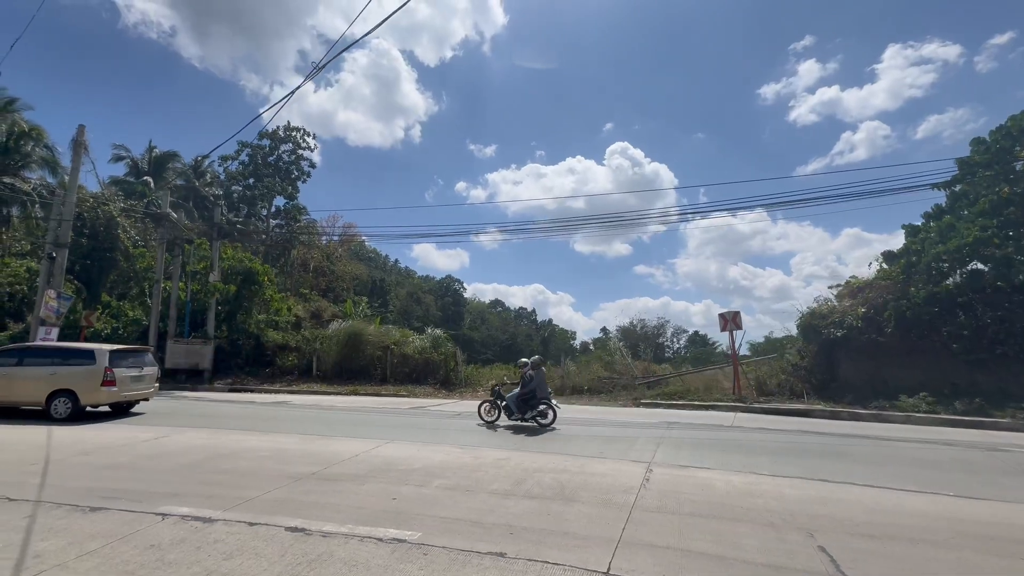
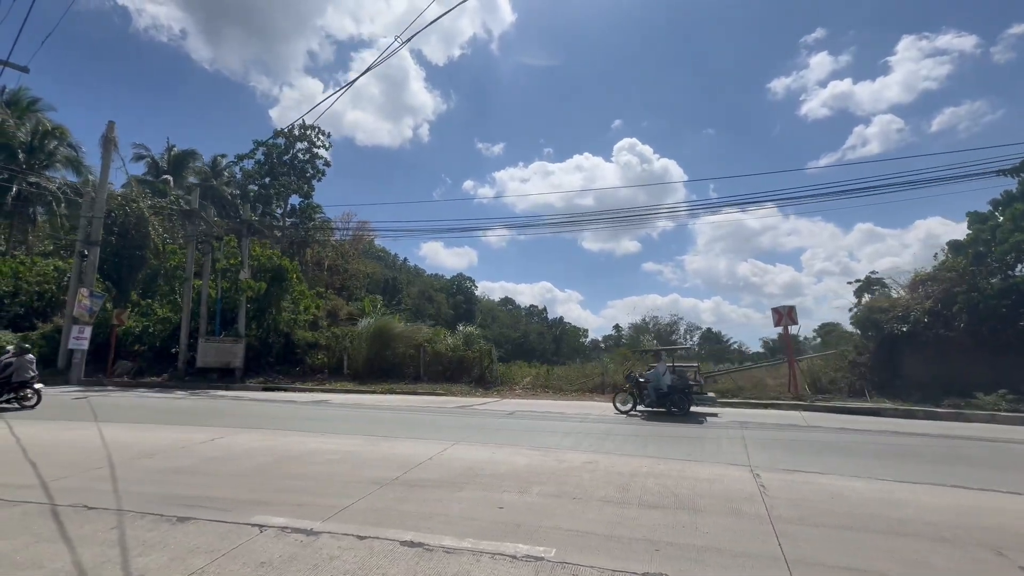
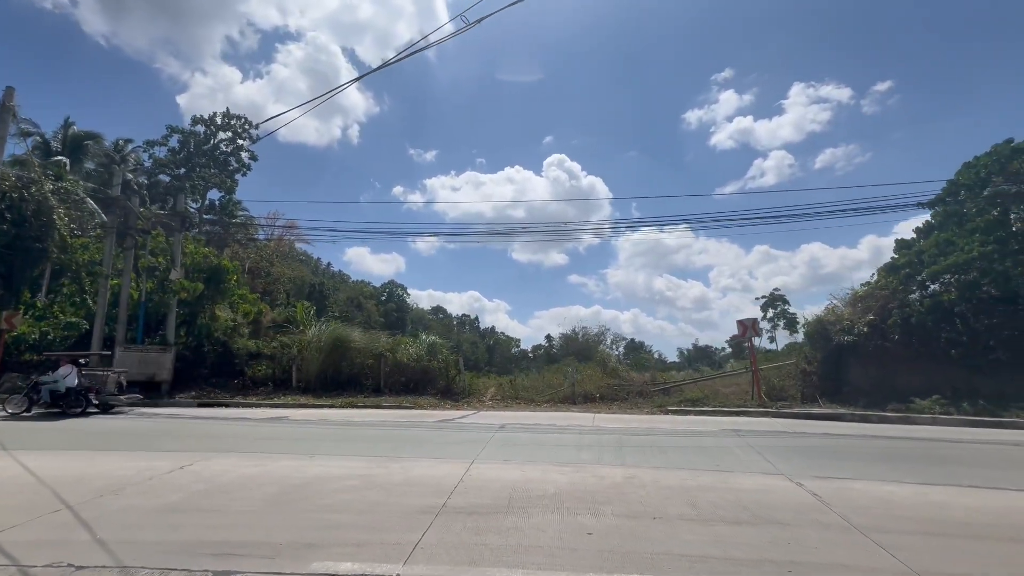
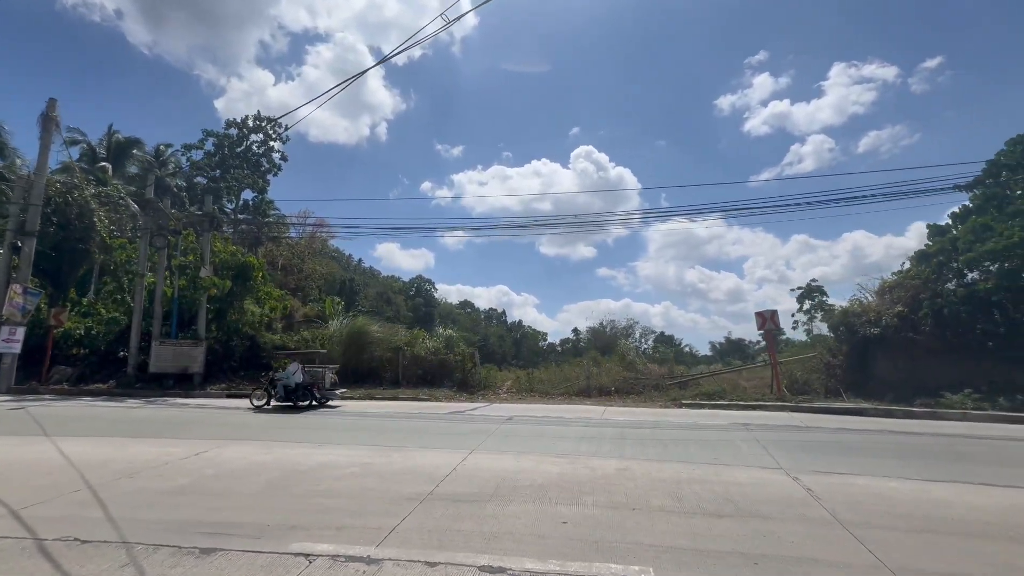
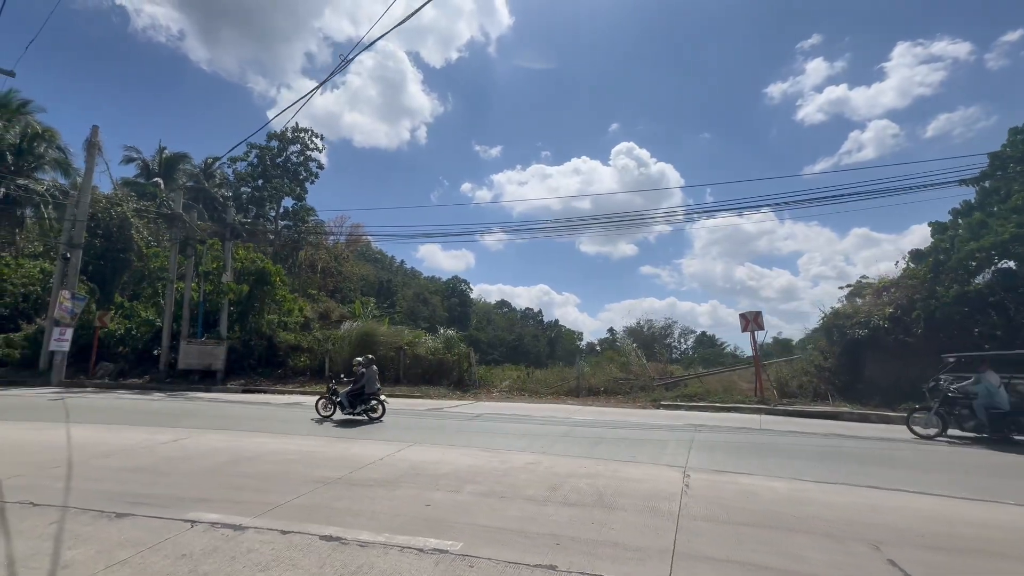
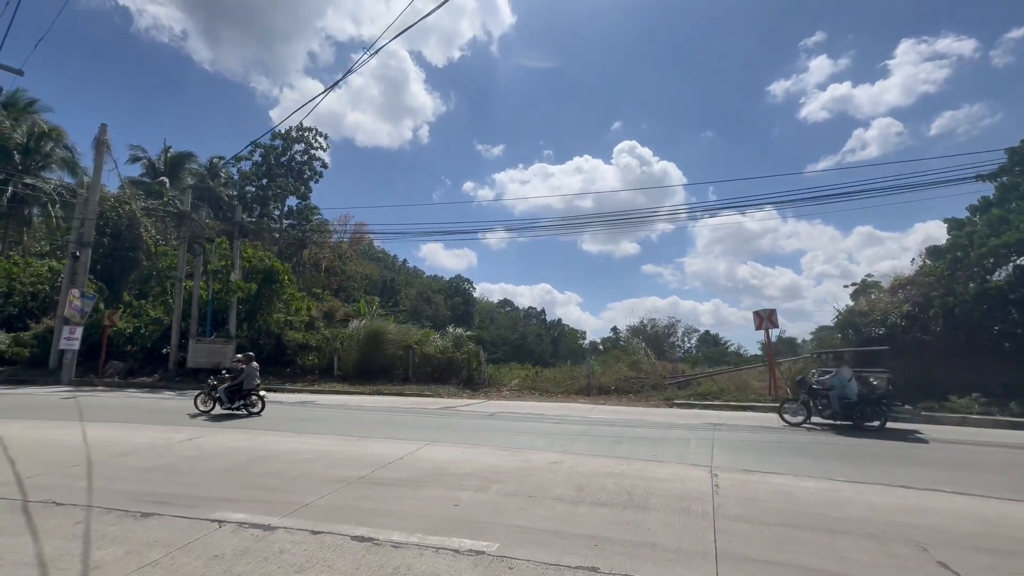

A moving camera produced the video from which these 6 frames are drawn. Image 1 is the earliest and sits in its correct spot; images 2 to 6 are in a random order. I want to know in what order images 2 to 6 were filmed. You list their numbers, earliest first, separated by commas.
5, 6, 2, 4, 3
